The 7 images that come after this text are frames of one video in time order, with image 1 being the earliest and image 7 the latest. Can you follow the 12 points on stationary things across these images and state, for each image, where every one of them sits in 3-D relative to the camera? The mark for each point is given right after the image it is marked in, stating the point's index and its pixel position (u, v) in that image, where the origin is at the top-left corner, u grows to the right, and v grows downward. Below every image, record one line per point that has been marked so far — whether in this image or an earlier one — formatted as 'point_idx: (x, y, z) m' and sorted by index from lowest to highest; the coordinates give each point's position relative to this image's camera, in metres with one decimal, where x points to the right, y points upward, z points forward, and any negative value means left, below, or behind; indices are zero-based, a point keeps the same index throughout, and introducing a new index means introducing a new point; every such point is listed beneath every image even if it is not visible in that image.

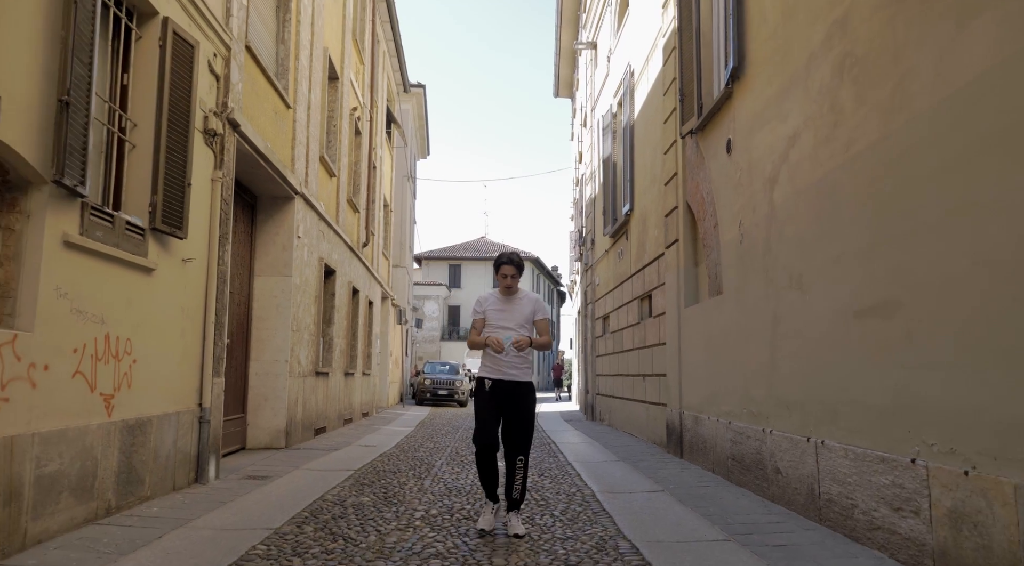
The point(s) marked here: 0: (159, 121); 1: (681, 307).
0: (-2.6, +1.2, +5.4) m
1: (+2.0, -0.3, +8.6) m
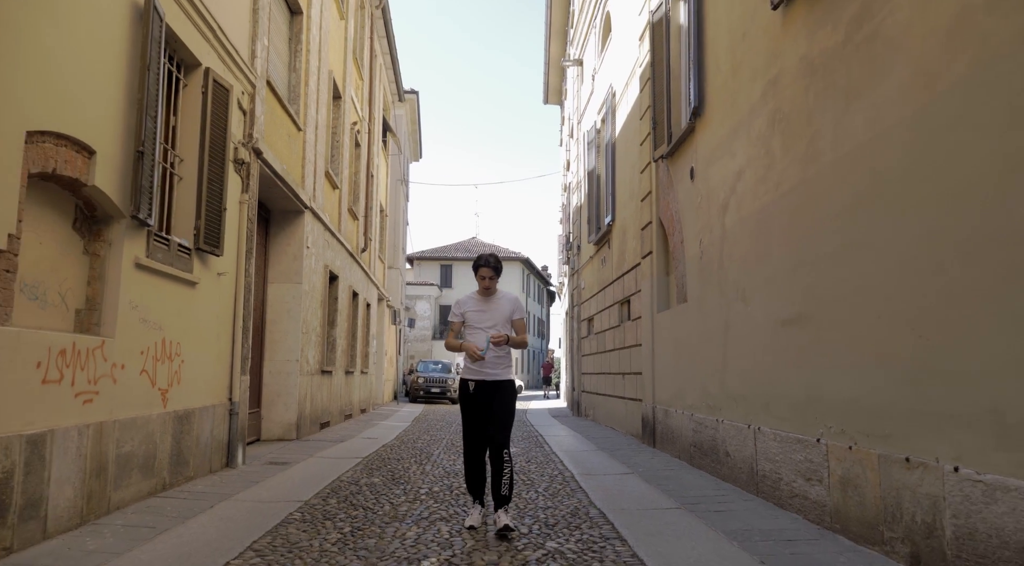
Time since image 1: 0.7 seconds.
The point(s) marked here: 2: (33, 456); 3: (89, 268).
0: (-2.7, +1.1, +6.3) m
1: (+1.9, -0.4, +9.6) m
2: (-2.6, -0.9, +3.9) m
3: (-2.8, +0.1, +4.8) m
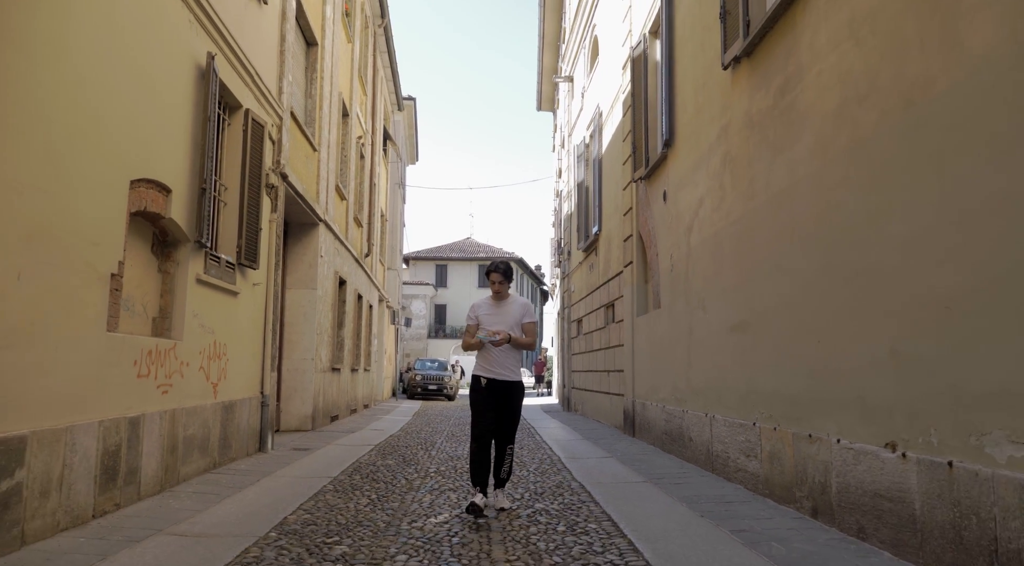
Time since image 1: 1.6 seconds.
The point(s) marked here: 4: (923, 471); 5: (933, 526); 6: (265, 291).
0: (-2.7, +1.0, +7.4) m
1: (+1.8, -0.5, +10.7) m
2: (-2.6, -1.0, +5.0) m
3: (-2.8, 0.0, +5.9) m
4: (+2.0, -0.9, +3.5) m
5: (+2.0, -1.1, +3.4) m
6: (-2.8, -0.1, +8.4) m
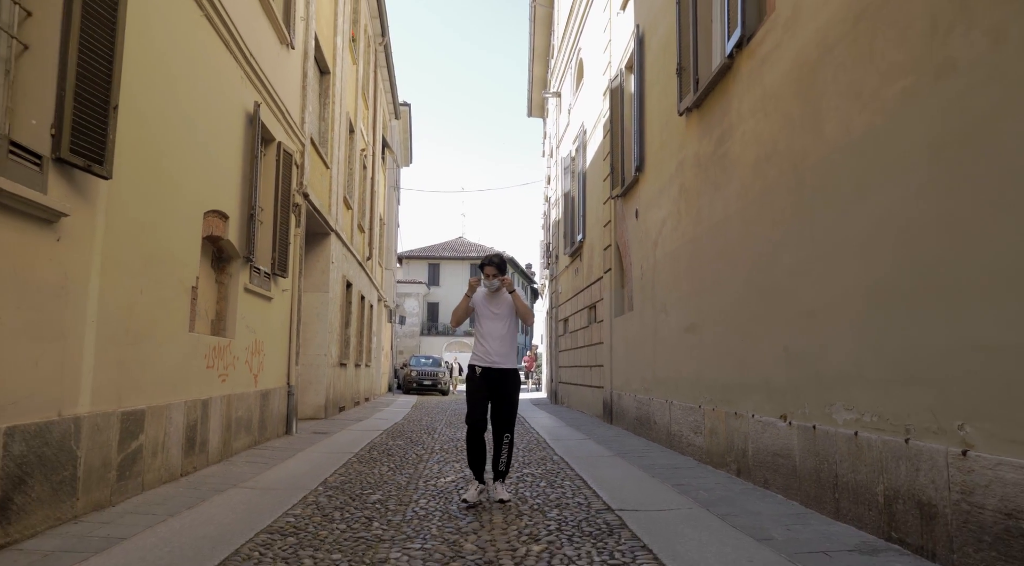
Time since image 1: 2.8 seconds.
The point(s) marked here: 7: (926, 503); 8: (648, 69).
0: (-2.8, +0.9, +8.7) m
1: (+1.7, -0.6, +12.1) m
2: (-2.7, -1.1, +6.3) m
3: (-2.9, -0.1, +7.2) m
4: (+1.9, -1.0, +4.9) m
5: (+1.9, -1.2, +4.8) m
6: (-2.9, -0.2, +9.7) m
7: (+2.0, -1.1, +3.5) m
8: (+1.8, +2.9, +9.9) m
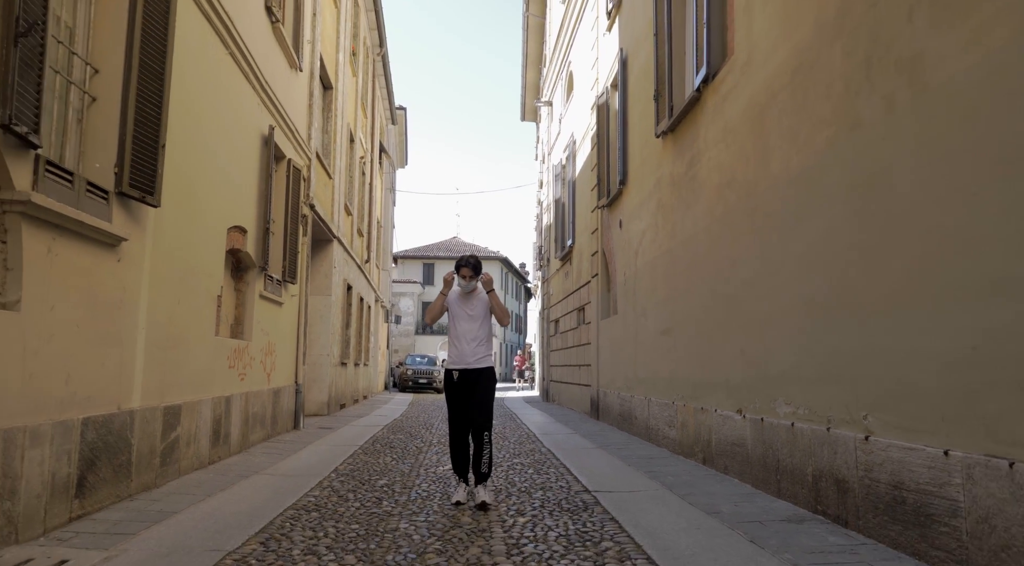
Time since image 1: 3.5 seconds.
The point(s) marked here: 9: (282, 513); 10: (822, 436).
0: (-2.9, +0.8, +9.4) m
1: (+1.5, -0.6, +12.9) m
2: (-2.8, -1.2, +7.1) m
3: (-3.0, -0.2, +7.9) m
4: (+1.9, -1.1, +5.7) m
5: (+1.9, -1.3, +5.5) m
6: (-3.1, -0.2, +10.4) m
7: (+1.9, -1.2, +4.3) m
8: (+1.7, +2.8, +10.6) m
9: (-1.5, -1.5, +4.9) m
10: (+1.9, -0.9, +4.5) m
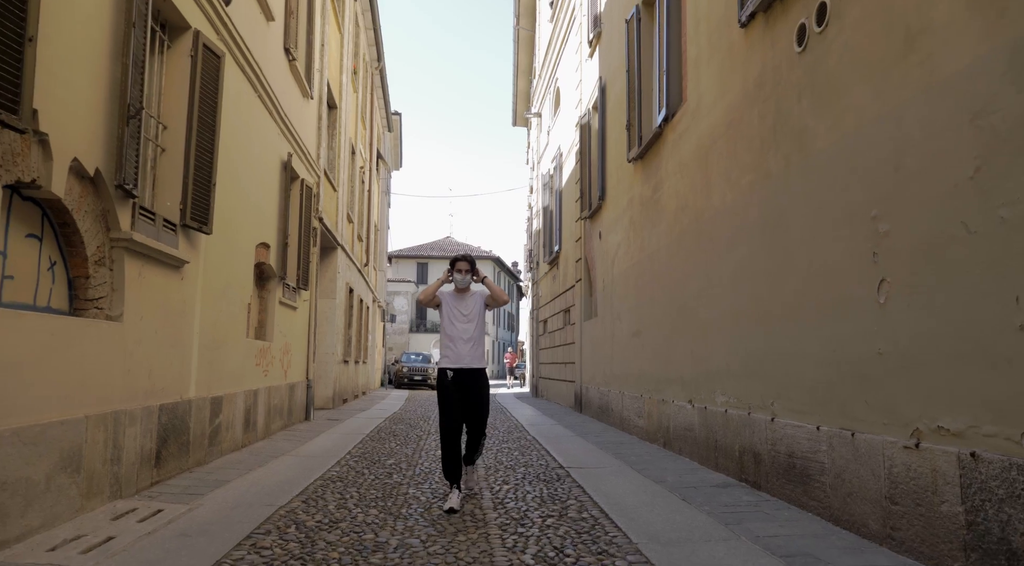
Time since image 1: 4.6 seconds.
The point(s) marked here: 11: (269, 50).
0: (-3.1, +0.7, +10.5) m
1: (+1.4, -0.7, +14.0) m
2: (-2.9, -1.3, +8.2) m
3: (-3.1, -0.3, +9.0) m
4: (+1.7, -1.2, +6.8) m
5: (+1.7, -1.4, +6.7) m
6: (-3.2, -0.3, +11.6) m
7: (+1.8, -1.3, +5.4) m
8: (+1.6, +2.7, +11.8) m
9: (-1.6, -1.6, +6.0) m
10: (+1.8, -1.1, +5.7) m
11: (-2.8, +2.7, +8.3) m
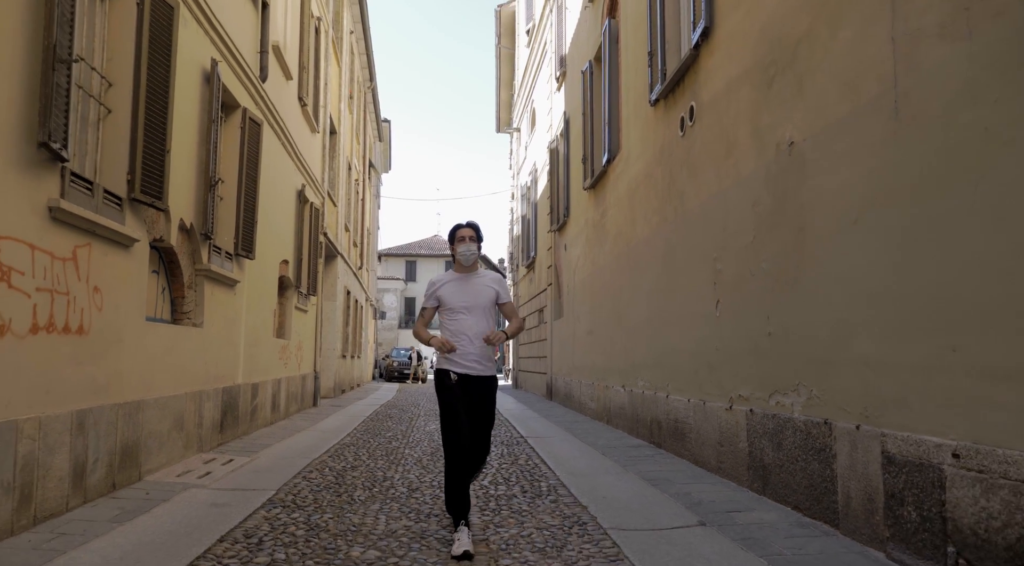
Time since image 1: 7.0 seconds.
0: (-3.5, +0.6, +12.5) m
1: (+0.9, -0.8, +16.0) m
2: (-3.3, -1.5, +10.1) m
3: (-3.5, -0.4, +11.0) m
4: (+1.4, -1.4, +8.9) m
5: (+1.4, -1.6, +8.7) m
6: (-3.6, -0.5, +13.5) m
7: (+1.5, -1.4, +7.5) m
8: (+1.1, +2.6, +13.8) m
9: (-2.0, -1.8, +8.0) m
10: (+1.5, -1.2, +7.7) m
11: (-3.2, +2.5, +10.3) m
